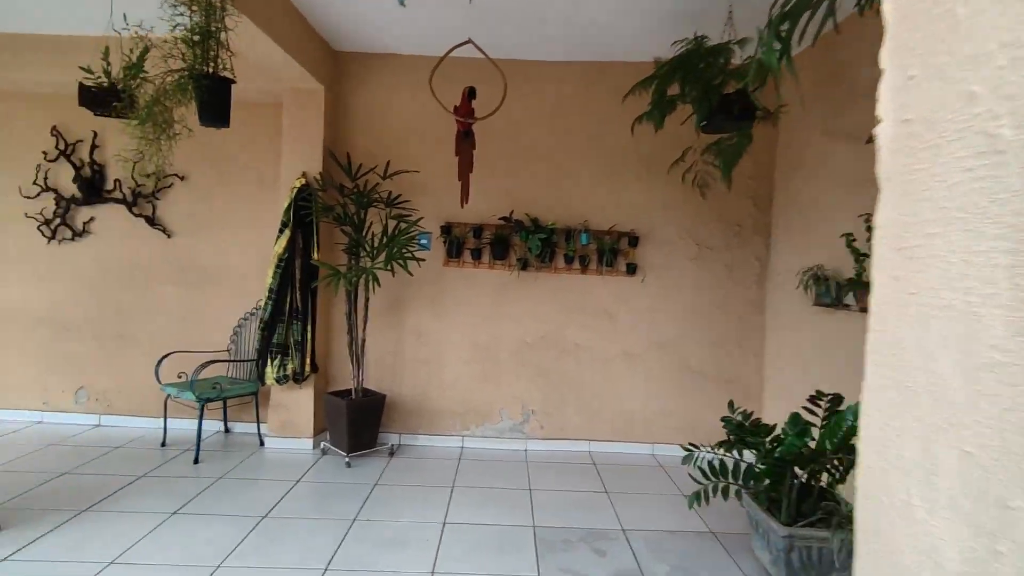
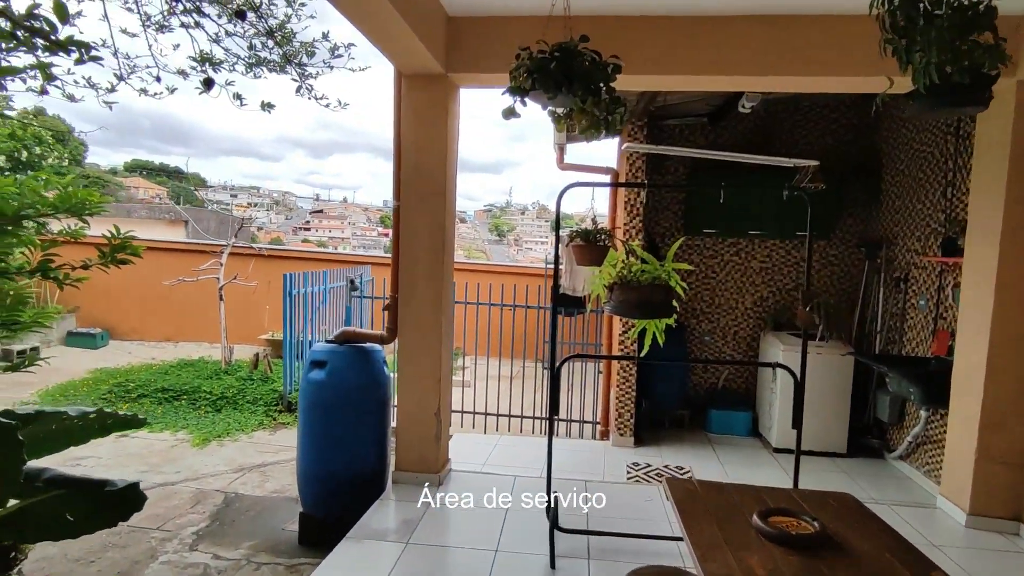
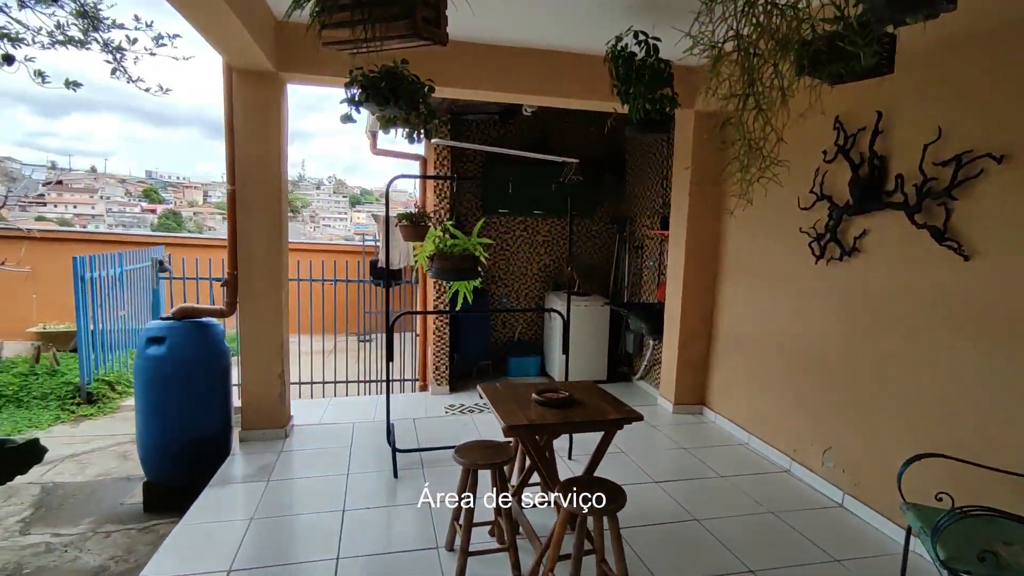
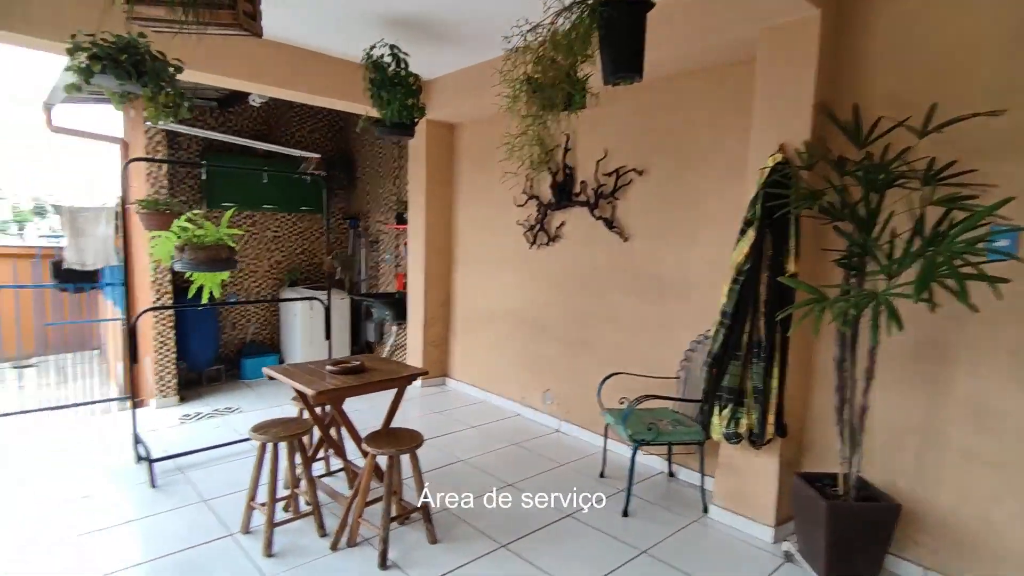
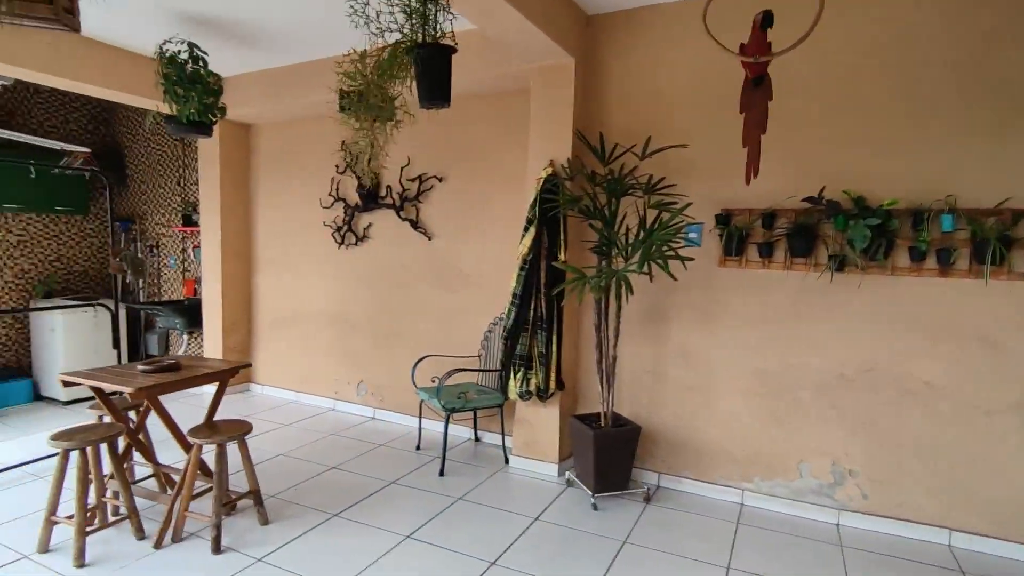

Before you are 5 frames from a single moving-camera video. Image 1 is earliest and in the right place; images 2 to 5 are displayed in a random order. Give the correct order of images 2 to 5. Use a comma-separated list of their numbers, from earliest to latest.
5, 4, 3, 2
